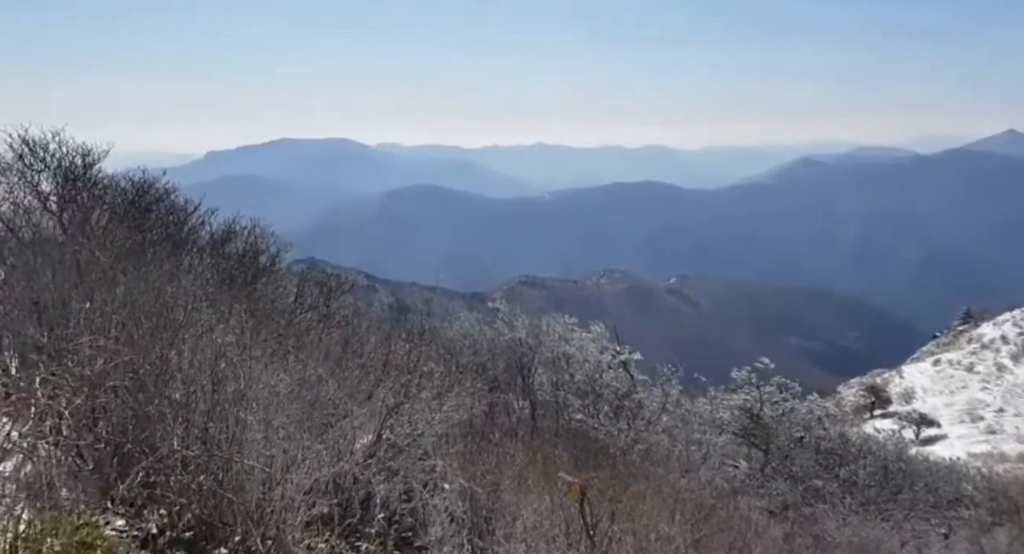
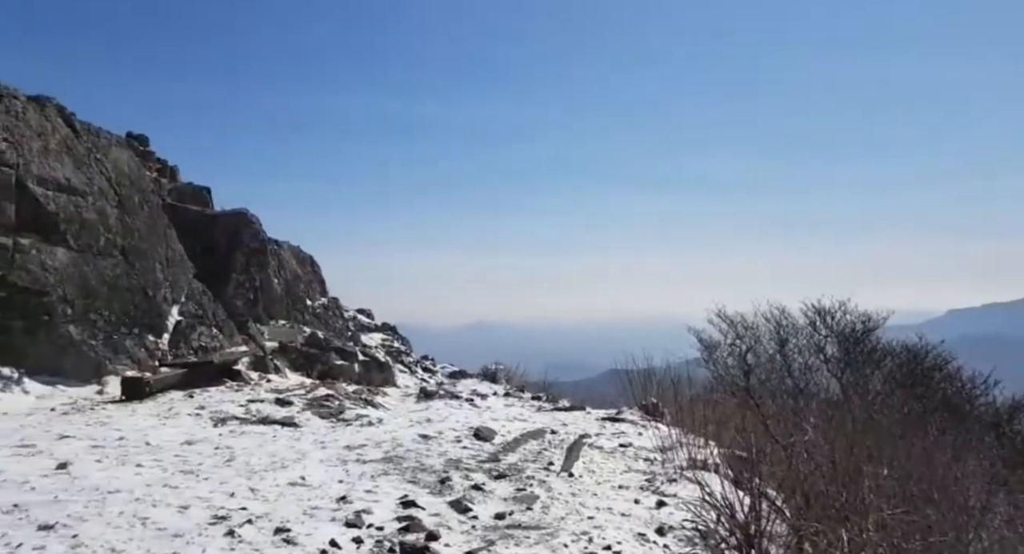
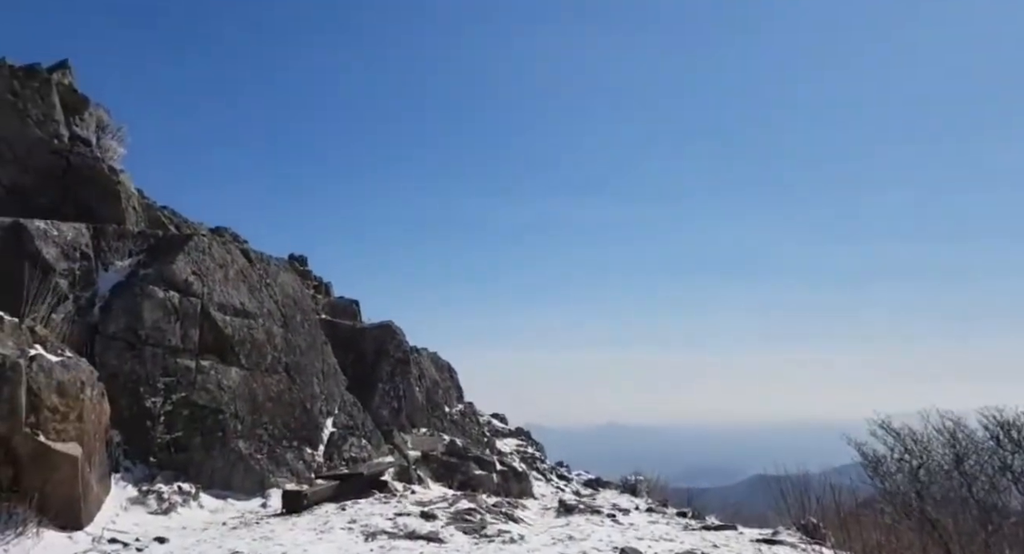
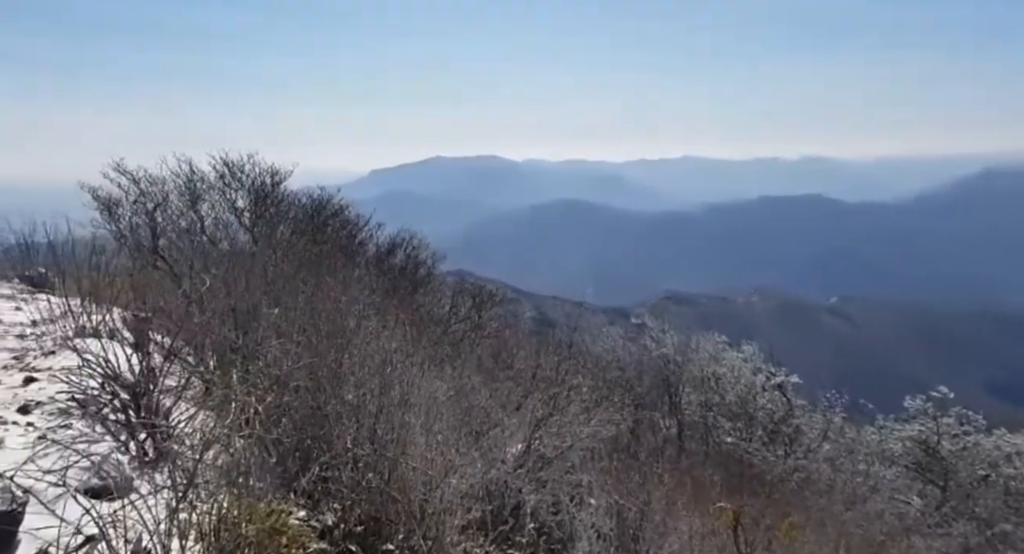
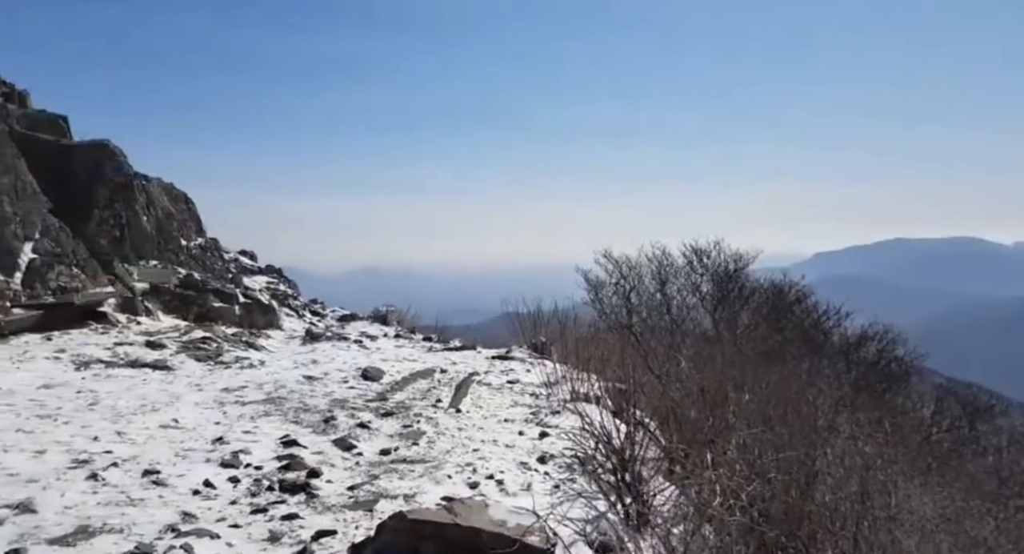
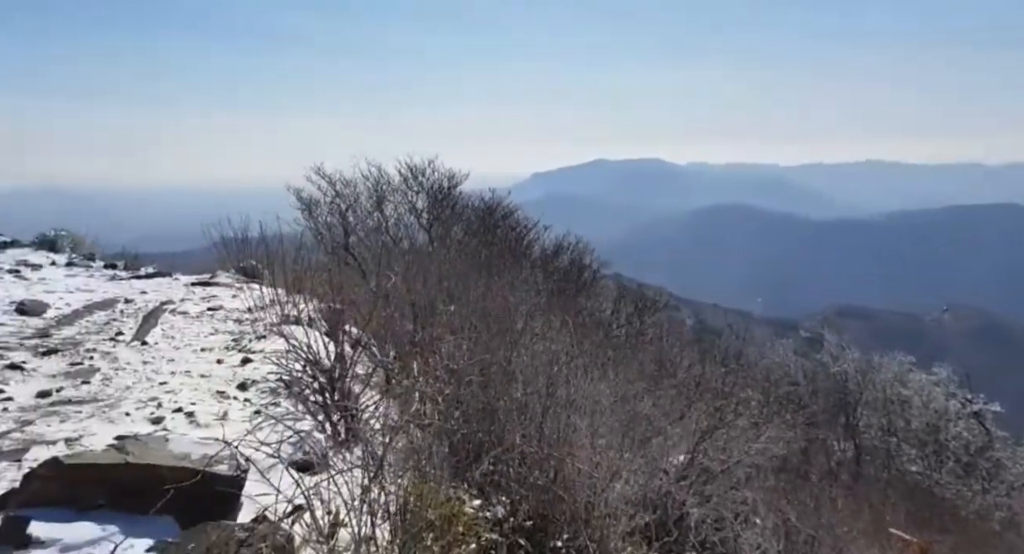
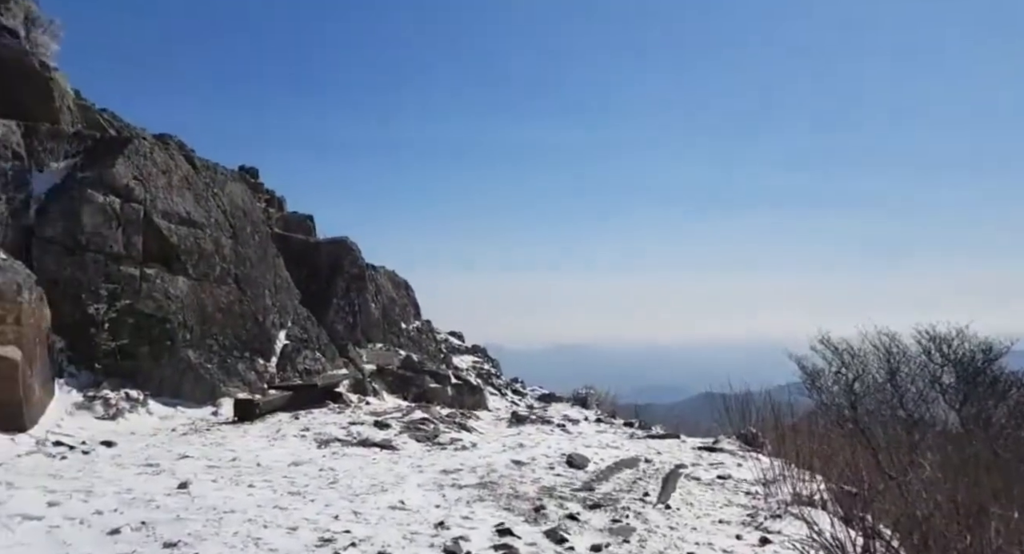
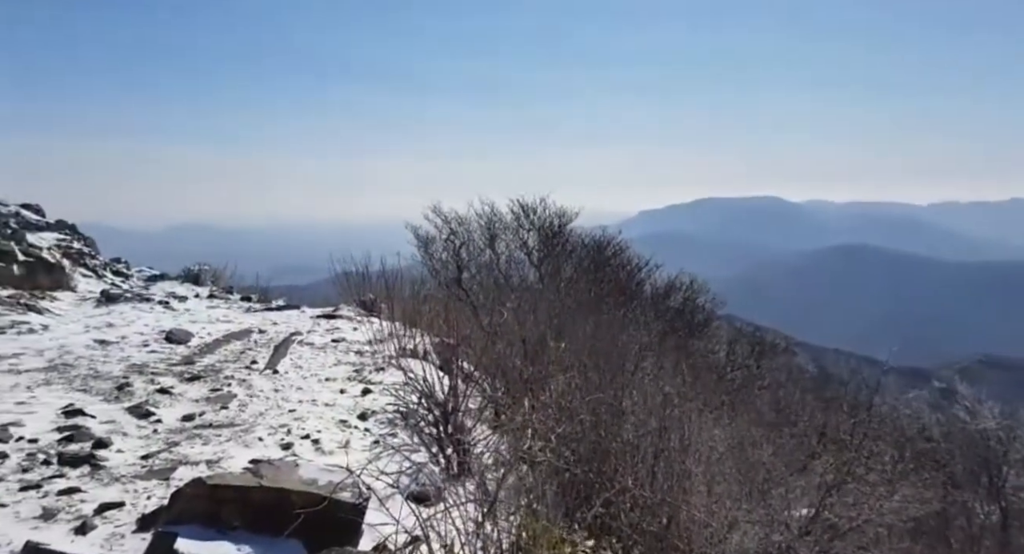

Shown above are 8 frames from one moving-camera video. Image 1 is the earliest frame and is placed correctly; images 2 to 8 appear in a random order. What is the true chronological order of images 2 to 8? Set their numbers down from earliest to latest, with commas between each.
4, 6, 8, 5, 2, 7, 3
